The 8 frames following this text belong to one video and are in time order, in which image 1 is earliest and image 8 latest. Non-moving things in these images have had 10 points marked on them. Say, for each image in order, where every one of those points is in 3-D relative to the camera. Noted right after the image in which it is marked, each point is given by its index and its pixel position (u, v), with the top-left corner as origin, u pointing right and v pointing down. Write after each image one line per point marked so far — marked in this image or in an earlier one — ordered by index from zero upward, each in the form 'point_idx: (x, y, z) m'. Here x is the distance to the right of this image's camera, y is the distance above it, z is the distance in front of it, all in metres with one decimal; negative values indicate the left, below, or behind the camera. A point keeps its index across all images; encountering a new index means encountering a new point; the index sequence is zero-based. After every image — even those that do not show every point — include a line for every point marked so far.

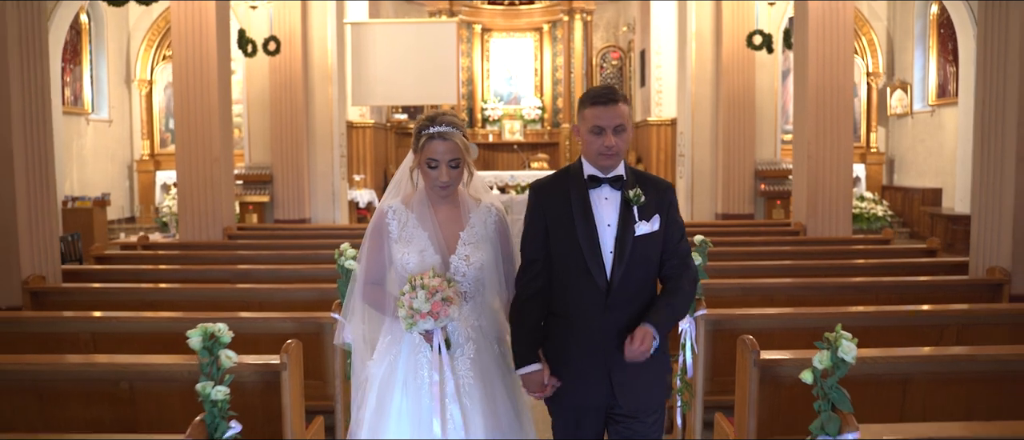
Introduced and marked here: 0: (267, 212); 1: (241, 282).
0: (-3.2, +0.1, +10.8) m
1: (-1.9, -0.4, +5.9) m
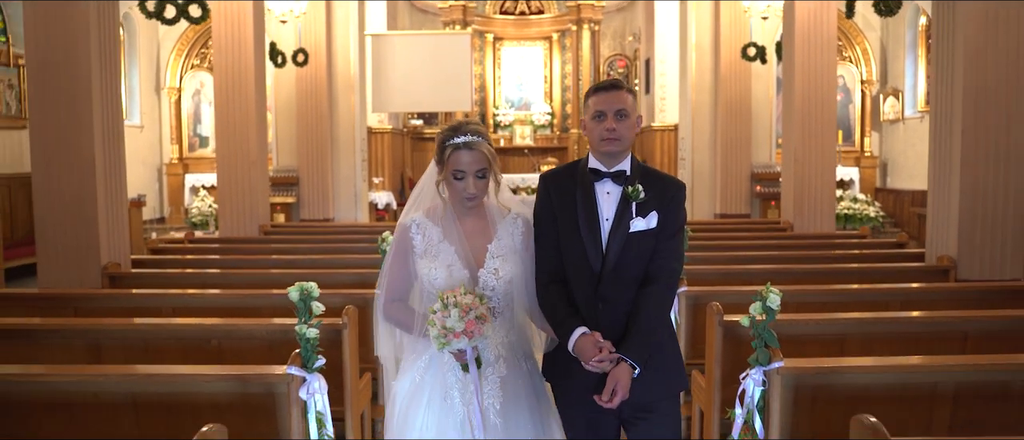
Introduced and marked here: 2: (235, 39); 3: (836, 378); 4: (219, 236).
0: (-3.0, +0.1, +11.6) m
1: (-1.8, -0.4, +6.6) m
2: (-2.9, +1.9, +8.7) m
3: (+1.1, -0.5, +2.9) m
4: (-3.0, -0.1, +8.6) m
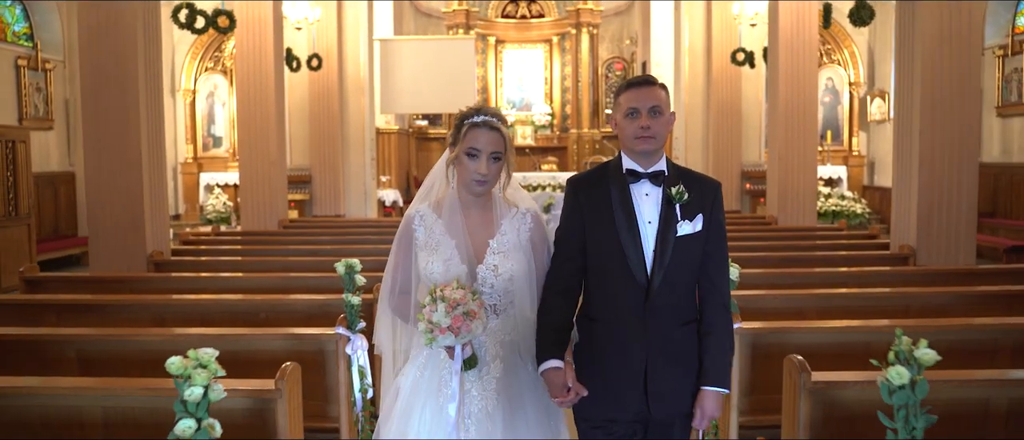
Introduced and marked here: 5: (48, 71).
0: (-3.0, +0.2, +12.2) m
1: (-1.7, -0.3, +7.2) m
2: (-2.8, +1.9, +9.3) m
3: (+1.1, -0.5, +3.5) m
4: (-3.0, -0.1, +9.2) m
5: (-6.7, +2.1, +12.1) m
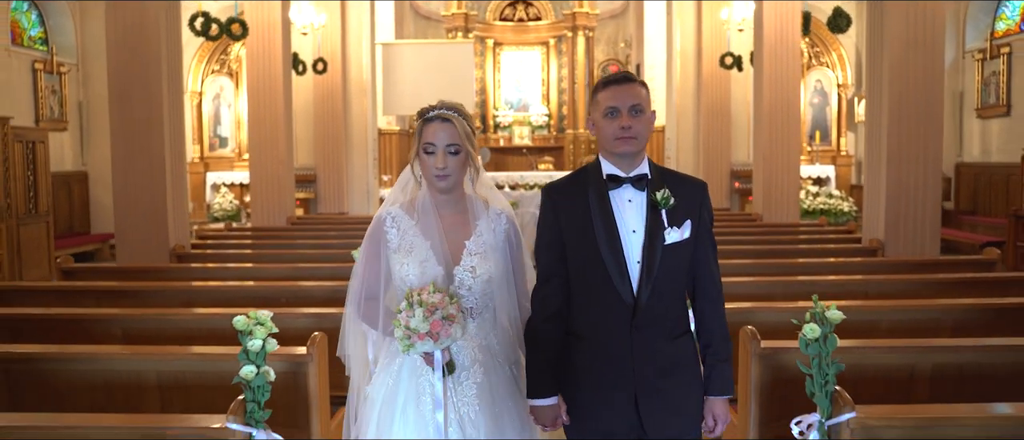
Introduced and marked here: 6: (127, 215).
0: (-3.0, +0.2, +12.7) m
1: (-1.8, -0.3, +7.7) m
2: (-2.9, +2.0, +9.7) m
3: (+1.1, -0.5, +3.9) m
4: (-3.0, -0.1, +9.6) m
5: (-6.7, +2.2, +12.5) m
6: (-3.0, 0.0, +6.5) m
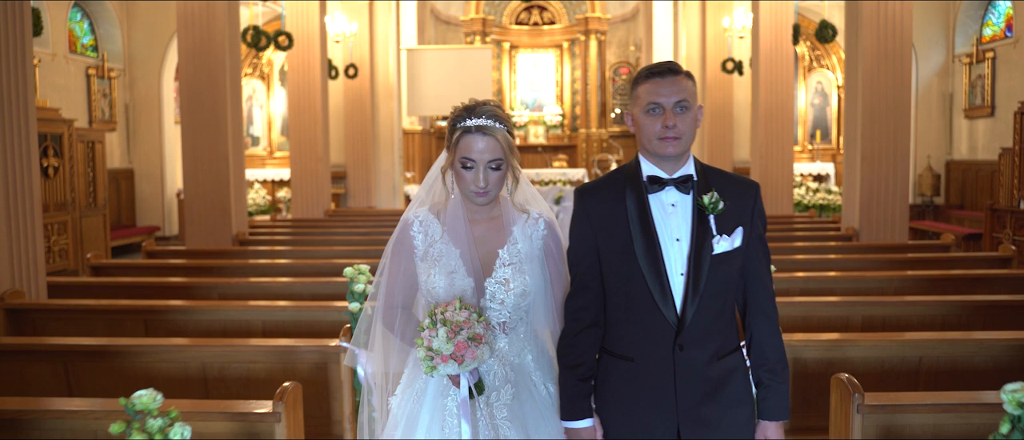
0: (-2.8, +0.3, +13.6) m
1: (-1.6, -0.2, +8.6) m
2: (-2.6, +2.0, +10.7) m
3: (+1.3, -0.4, +4.8) m
4: (-2.8, 0.0, +10.6) m
5: (-6.5, +2.3, +13.5) m
6: (-2.8, +0.1, +7.5) m
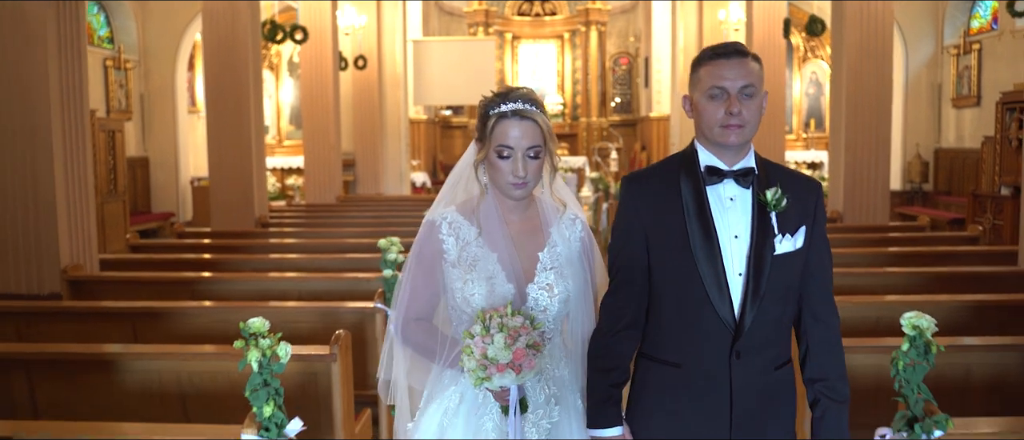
0: (-2.7, +0.5, +14.1) m
1: (-1.5, 0.0, +9.1) m
2: (-2.6, +2.2, +11.1) m
3: (+1.3, -0.3, +5.3) m
4: (-2.7, +0.2, +11.1) m
5: (-6.4, +2.5, +14.0) m
6: (-2.8, +0.3, +8.0) m
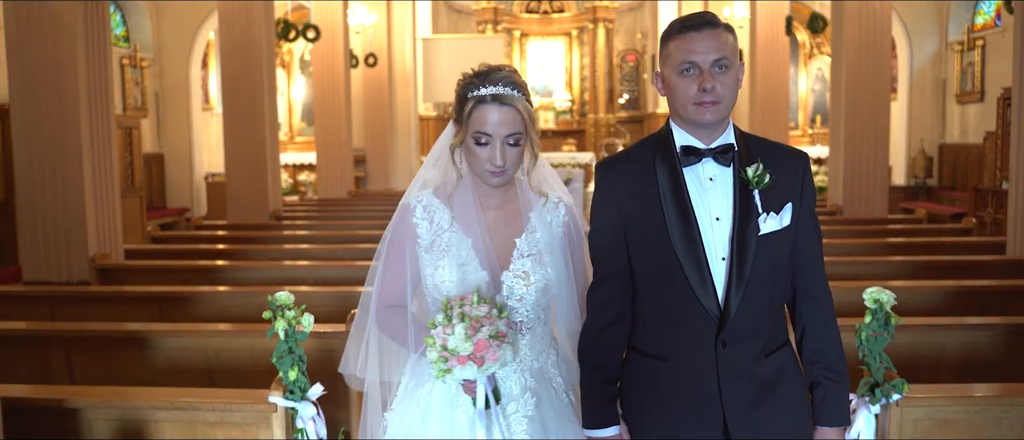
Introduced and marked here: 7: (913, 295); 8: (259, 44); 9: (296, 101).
0: (-2.6, +0.6, +14.3) m
1: (-1.4, 0.0, +9.3) m
2: (-2.5, +2.3, +11.4) m
3: (+1.3, -0.2, +5.5) m
4: (-2.6, +0.3, +11.3) m
5: (-6.3, +2.6, +14.2) m
6: (-2.7, +0.3, +8.2) m
7: (+2.0, -0.4, +4.1) m
8: (-2.5, +1.7, +8.1) m
9: (-4.6, +2.5, +17.8) m
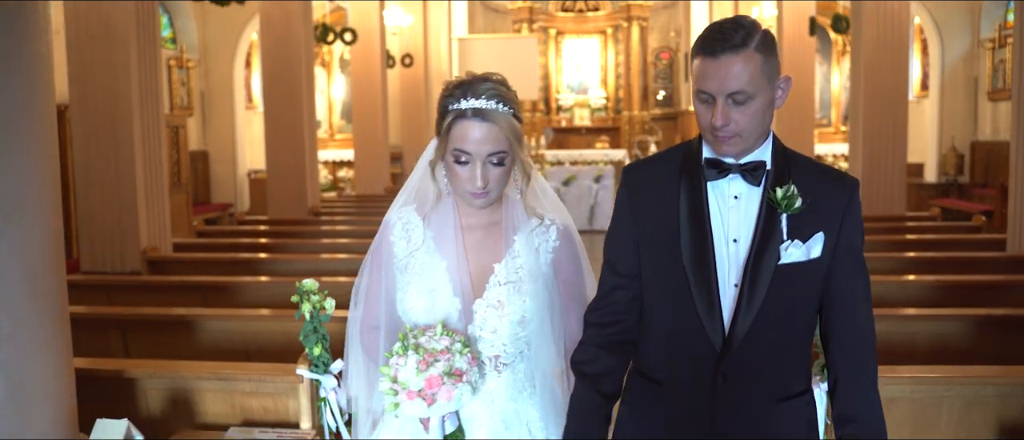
0: (-2.0, +0.7, +14.8) m
1: (-1.1, +0.1, +9.7) m
2: (-2.1, +2.4, +11.8) m
3: (+1.5, -0.2, +5.8) m
4: (-2.2, +0.4, +11.8) m
5: (-5.7, +2.7, +14.8) m
6: (-2.5, +0.4, +8.7) m
7: (+2.0, -0.4, +4.3) m
8: (-2.2, +1.8, +8.5) m
9: (-3.9, +2.6, +18.3) m
